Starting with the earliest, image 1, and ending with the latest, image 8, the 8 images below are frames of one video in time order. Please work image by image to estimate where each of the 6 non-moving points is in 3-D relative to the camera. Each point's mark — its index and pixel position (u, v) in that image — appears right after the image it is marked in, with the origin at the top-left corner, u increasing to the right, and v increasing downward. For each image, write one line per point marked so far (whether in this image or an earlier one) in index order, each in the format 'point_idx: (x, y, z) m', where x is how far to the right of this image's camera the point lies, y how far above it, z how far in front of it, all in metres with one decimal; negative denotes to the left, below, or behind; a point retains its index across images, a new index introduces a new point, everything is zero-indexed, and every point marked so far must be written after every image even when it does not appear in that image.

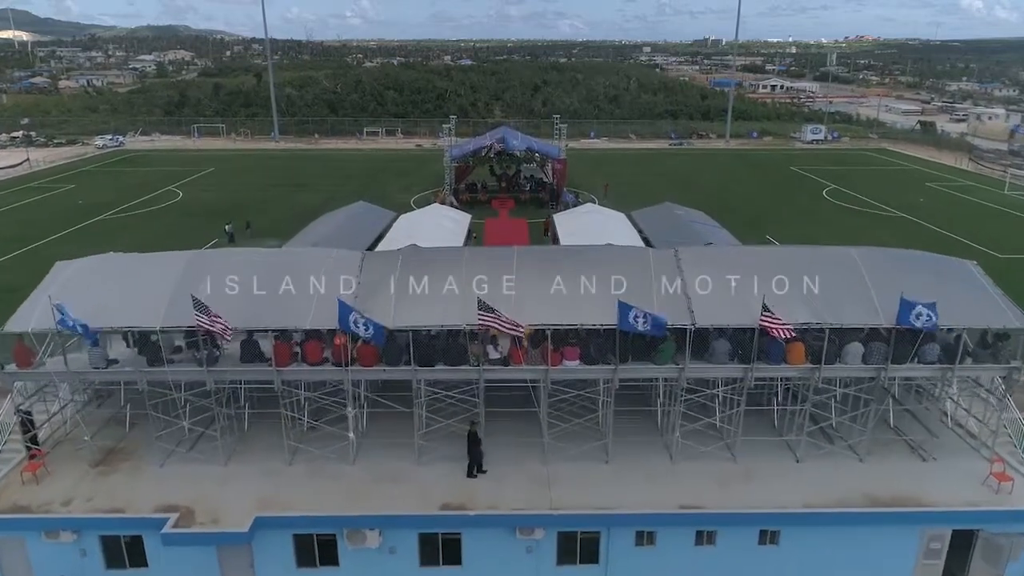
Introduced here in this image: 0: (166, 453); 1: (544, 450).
0: (-5.8, -2.7, +14.7) m
1: (+0.5, -2.7, +14.7) m
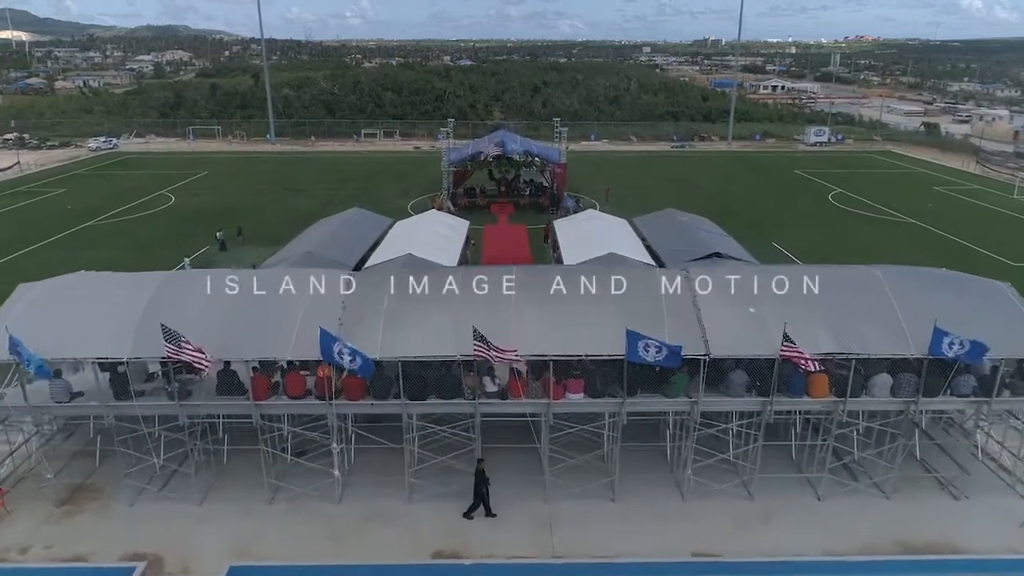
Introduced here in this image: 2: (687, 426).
0: (-5.8, -3.1, +13.6) m
1: (+0.5, -3.1, +13.6) m
2: (+2.7, -2.1, +13.3) m
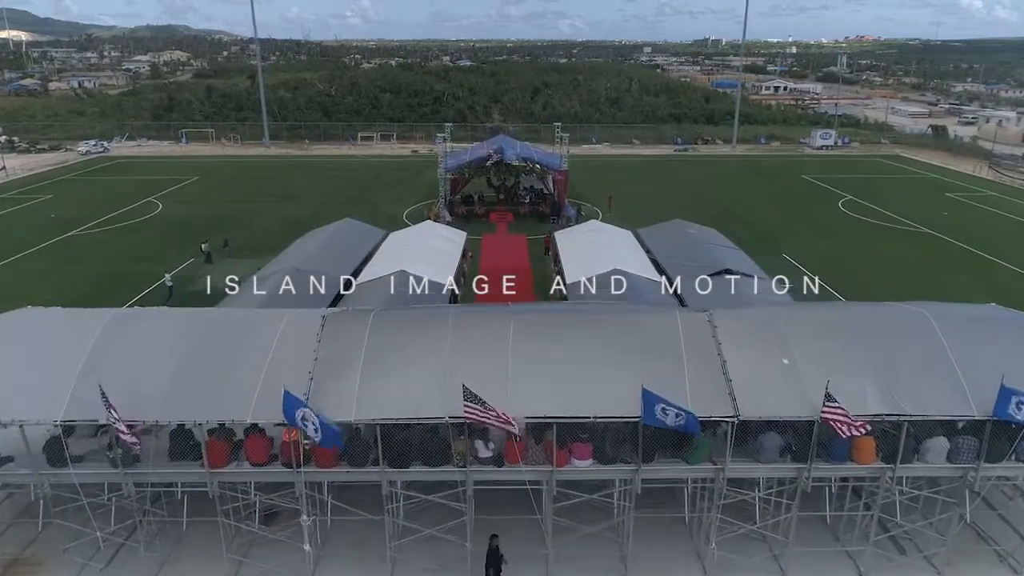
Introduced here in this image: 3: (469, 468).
0: (-5.9, -3.7, +11.8) m
1: (+0.5, -3.7, +11.9) m
2: (+2.6, -2.7, +11.6) m
3: (-0.5, -2.3, +11.2) m
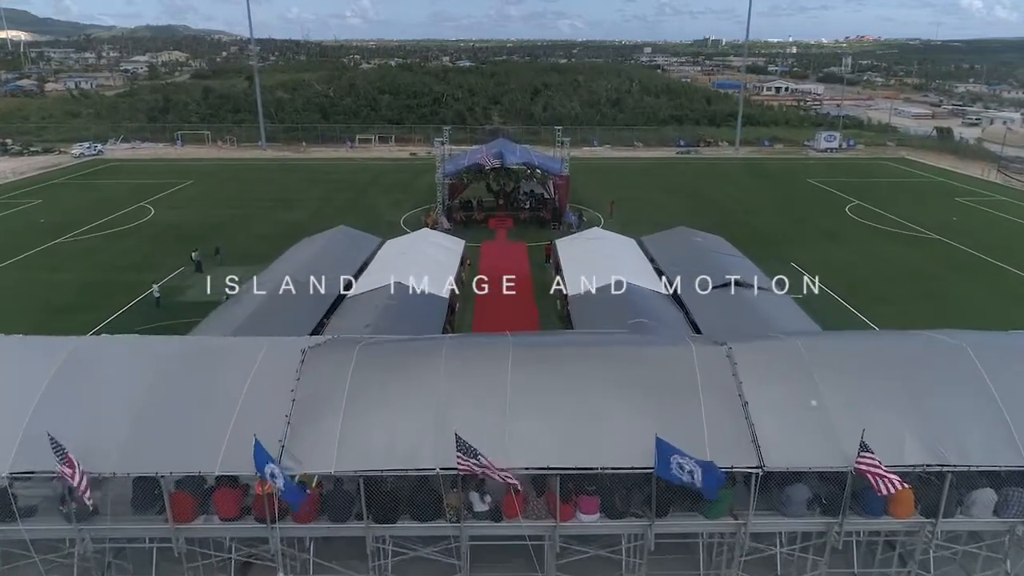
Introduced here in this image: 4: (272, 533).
0: (-5.9, -4.1, +10.7) m
1: (+0.5, -4.1, +10.8) m
2: (+2.6, -3.1, +10.5) m
3: (-0.5, -2.7, +10.1) m
4: (-2.7, -2.8, +9.9) m
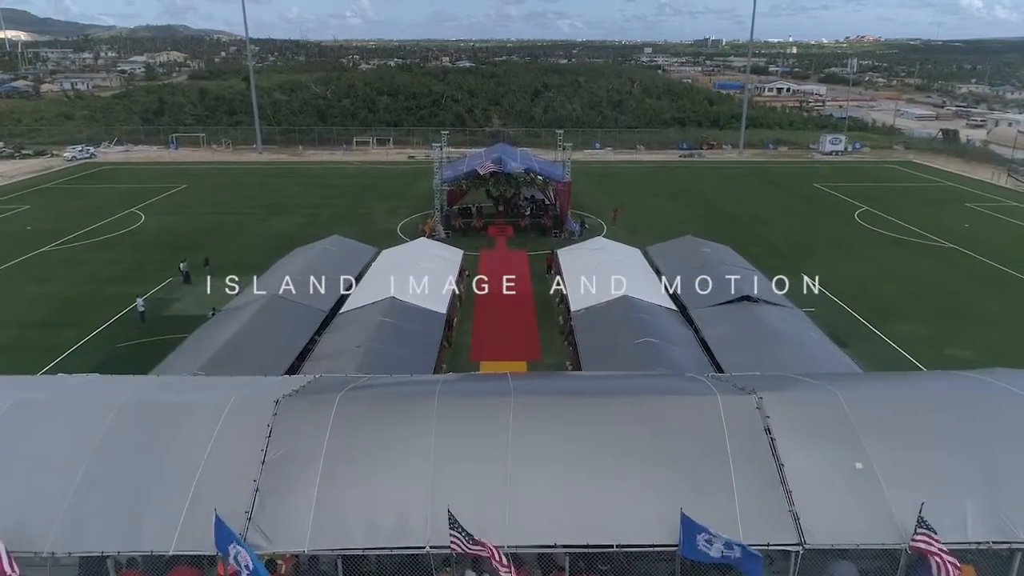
0: (-5.8, -4.6, +9.4) m
1: (+0.5, -4.6, +9.5) m
2: (+2.6, -3.6, +9.2) m
3: (-0.5, -3.1, +8.8) m
4: (-2.7, -3.2, +8.6) m
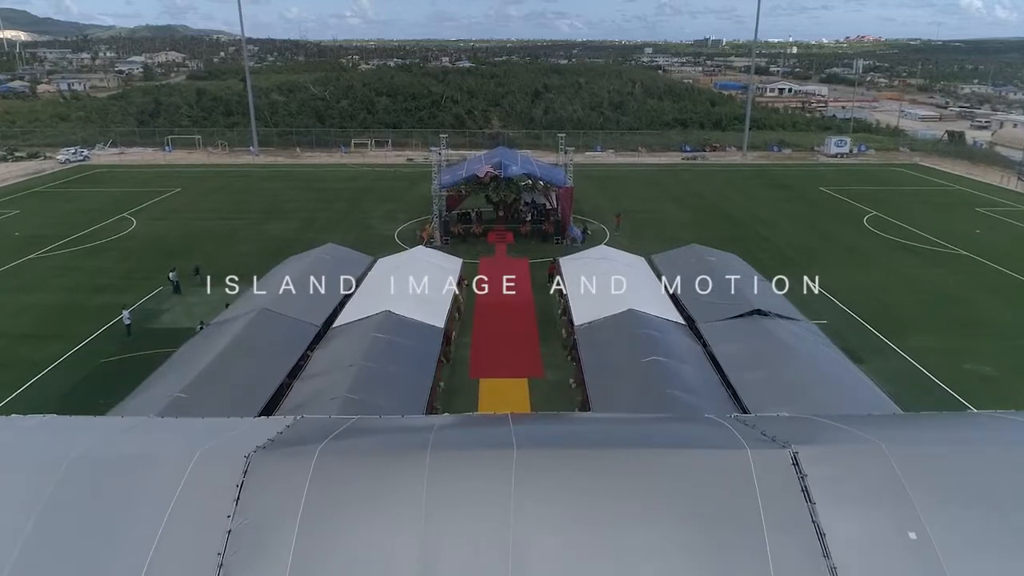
0: (-5.8, -5.0, +8.3) m
1: (+0.5, -4.9, +8.3) m
2: (+2.6, -4.0, +8.0) m
3: (-0.5, -3.5, +7.6) m
4: (-2.7, -3.6, +7.4) m
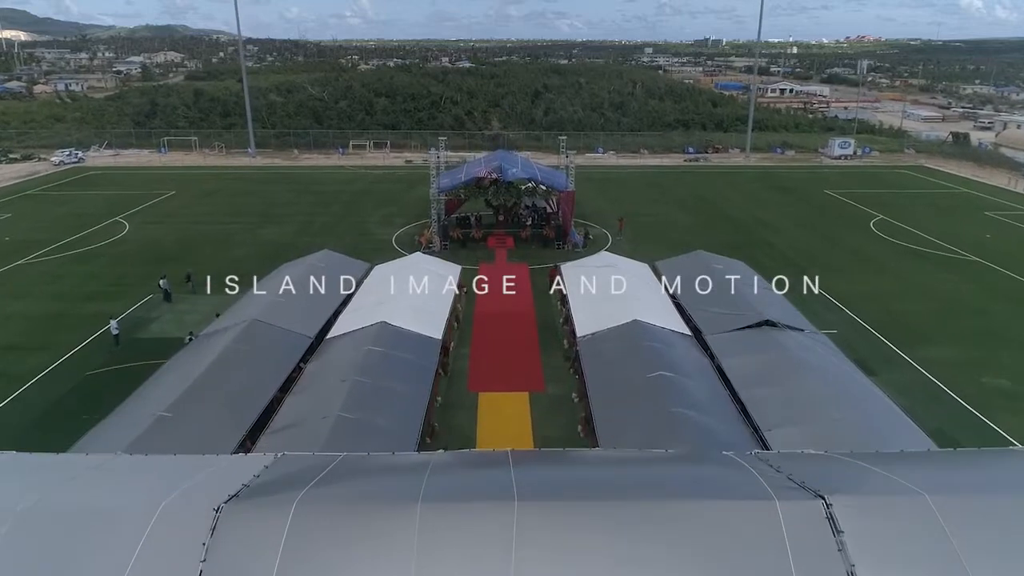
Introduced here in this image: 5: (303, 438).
0: (-5.8, -5.3, +7.4) m
1: (+0.5, -5.2, +7.4) m
2: (+2.7, -4.2, +7.1) m
3: (-0.5, -3.8, +6.7) m
4: (-2.6, -3.9, +6.5) m
5: (-4.4, -3.2, +18.6) m
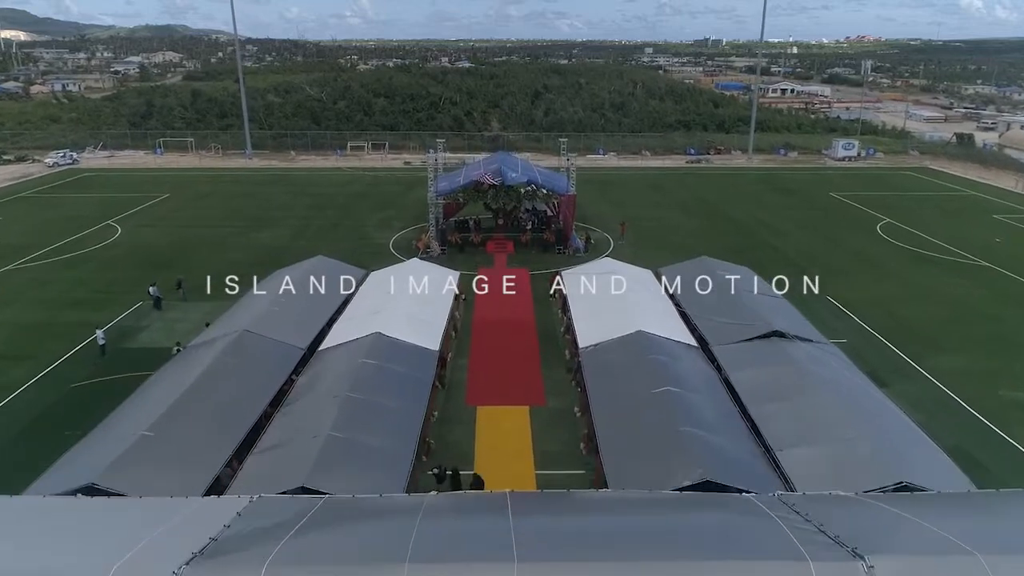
0: (-5.8, -5.5, +6.5) m
1: (+0.5, -5.5, +6.5) m
2: (+2.6, -4.5, +6.2) m
3: (-0.5, -4.1, +5.8) m
4: (-2.7, -4.2, +5.7) m
5: (-4.4, -3.4, +17.7) m
